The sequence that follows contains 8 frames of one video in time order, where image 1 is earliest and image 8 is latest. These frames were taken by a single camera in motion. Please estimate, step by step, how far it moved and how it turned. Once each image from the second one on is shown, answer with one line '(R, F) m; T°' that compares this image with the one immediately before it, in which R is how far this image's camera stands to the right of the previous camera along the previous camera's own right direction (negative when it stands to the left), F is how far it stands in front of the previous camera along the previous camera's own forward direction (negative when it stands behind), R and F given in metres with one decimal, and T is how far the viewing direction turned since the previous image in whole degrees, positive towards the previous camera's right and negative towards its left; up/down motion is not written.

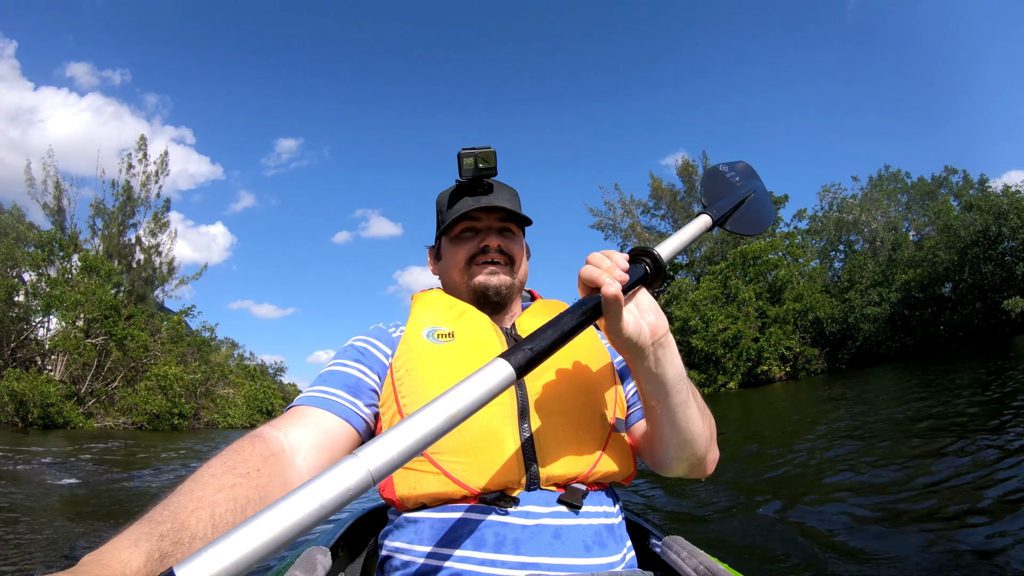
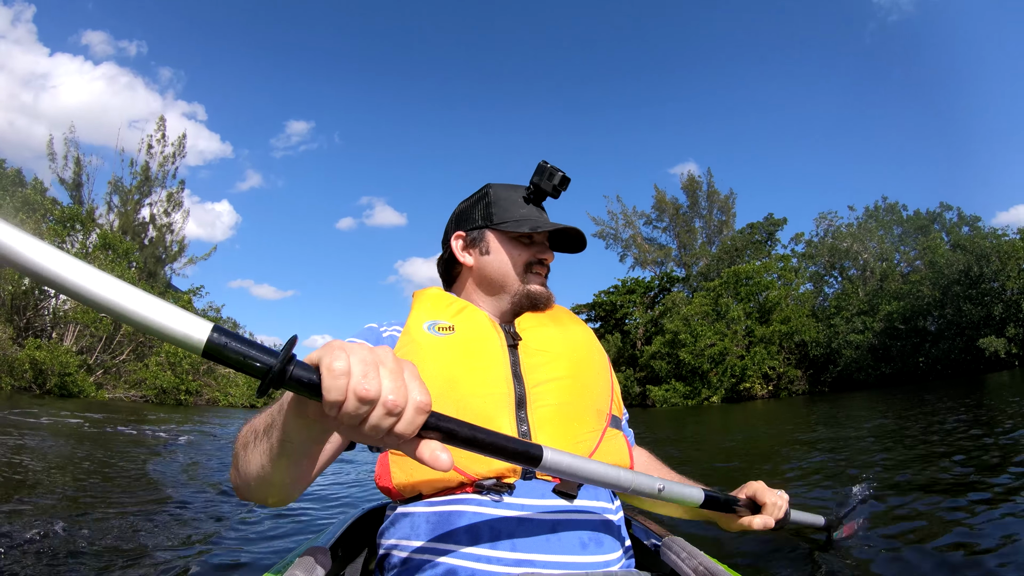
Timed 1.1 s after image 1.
(+0.1, -0.4) m; 0°
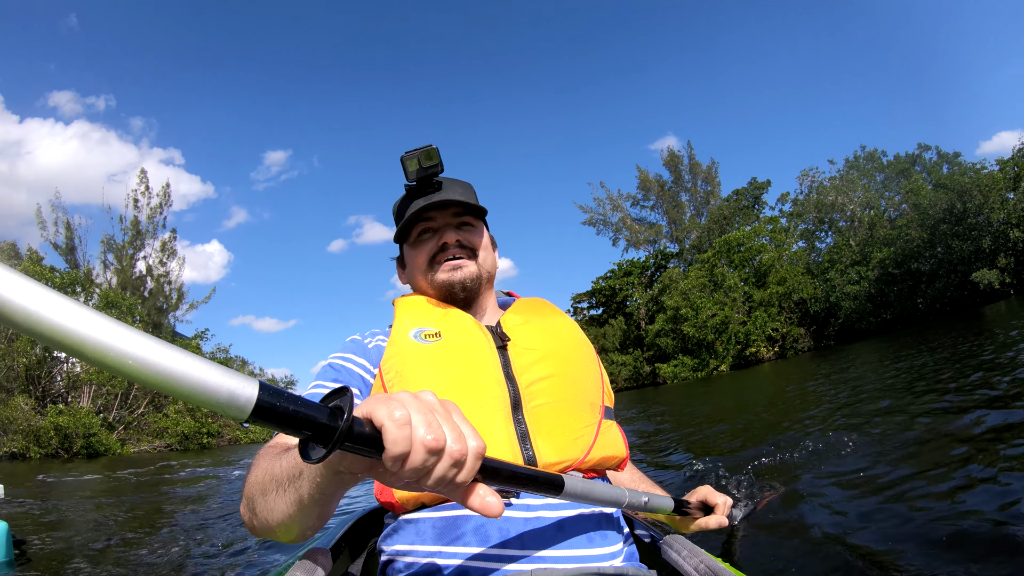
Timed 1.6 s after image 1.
(+0.1, -0.1) m; 0°
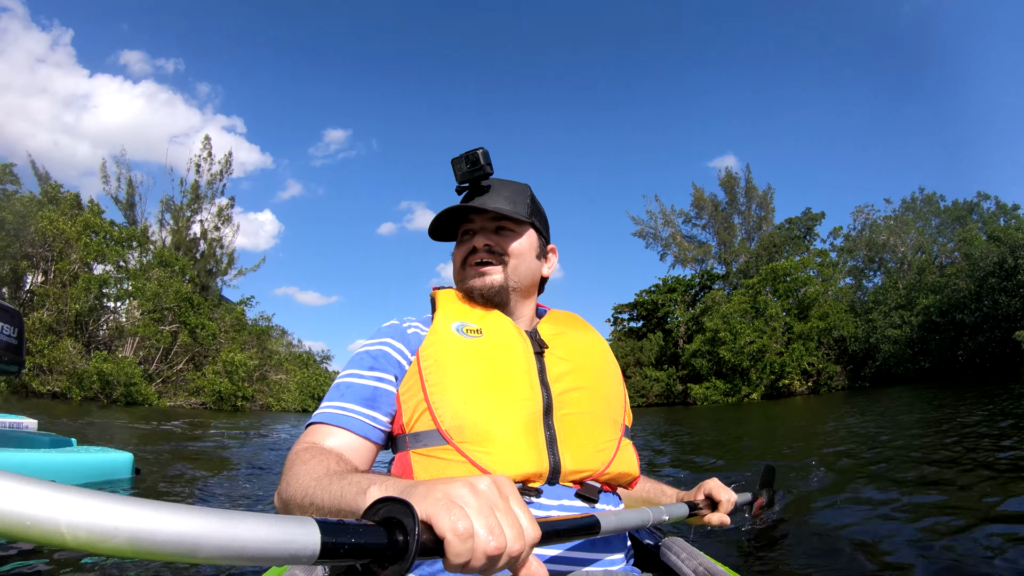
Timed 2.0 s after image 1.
(+0.2, -0.5) m; -5°
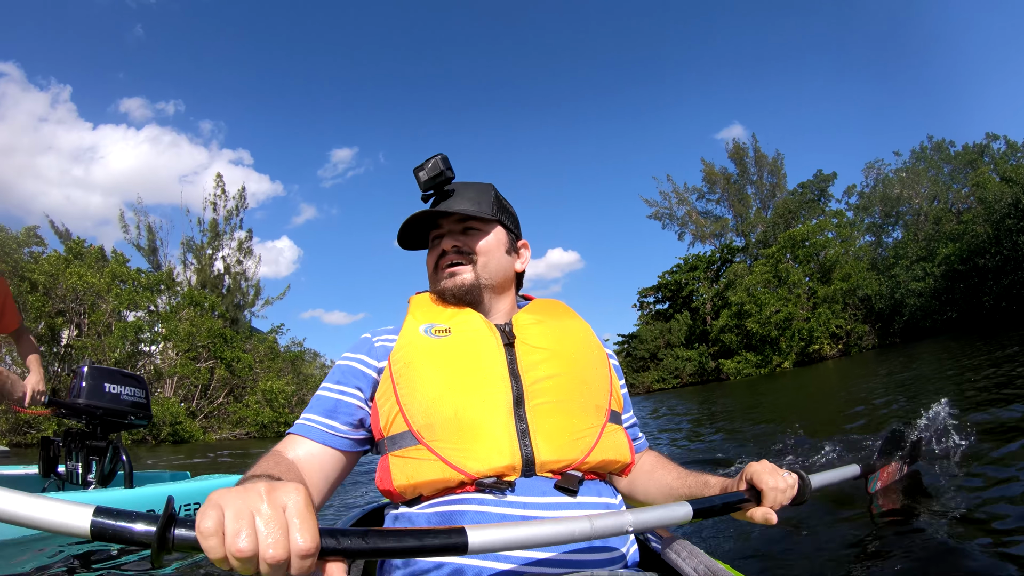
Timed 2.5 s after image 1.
(+0.2, -0.3) m; -3°
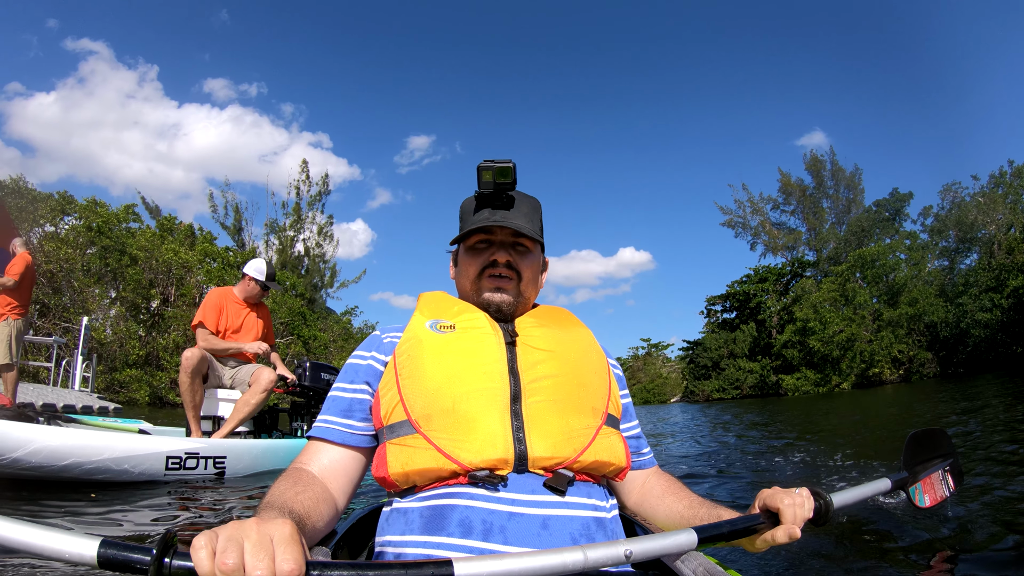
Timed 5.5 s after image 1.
(+0.3, -1.1) m; -7°
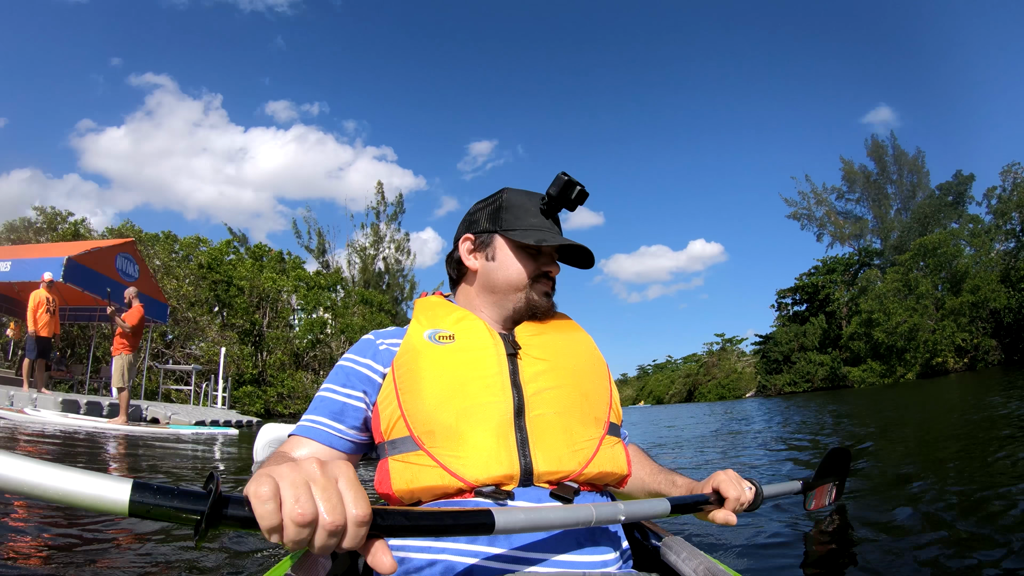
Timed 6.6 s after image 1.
(+0.6, -1.2) m; -7°
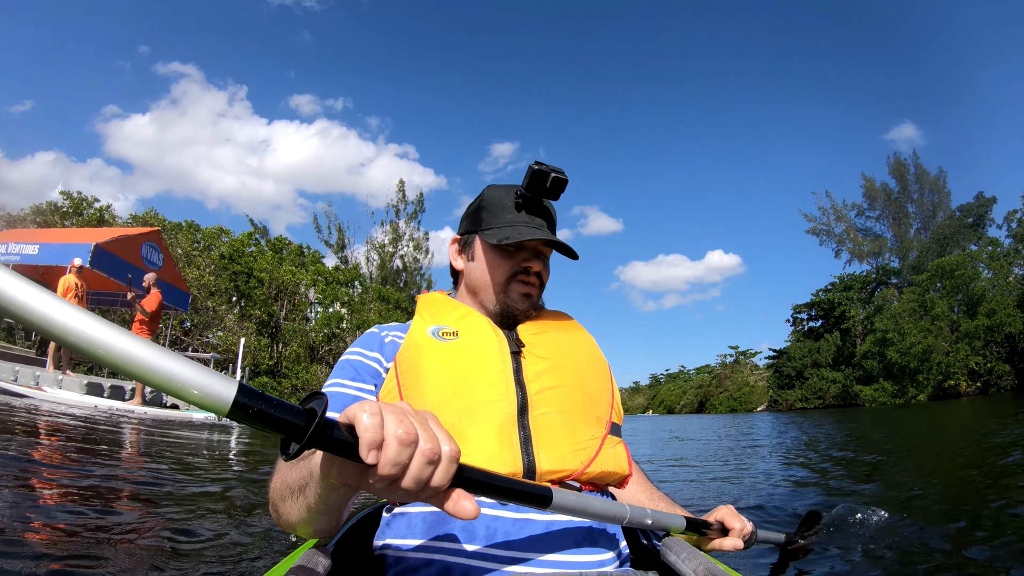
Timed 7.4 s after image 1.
(+0.1, -0.2) m; -2°
